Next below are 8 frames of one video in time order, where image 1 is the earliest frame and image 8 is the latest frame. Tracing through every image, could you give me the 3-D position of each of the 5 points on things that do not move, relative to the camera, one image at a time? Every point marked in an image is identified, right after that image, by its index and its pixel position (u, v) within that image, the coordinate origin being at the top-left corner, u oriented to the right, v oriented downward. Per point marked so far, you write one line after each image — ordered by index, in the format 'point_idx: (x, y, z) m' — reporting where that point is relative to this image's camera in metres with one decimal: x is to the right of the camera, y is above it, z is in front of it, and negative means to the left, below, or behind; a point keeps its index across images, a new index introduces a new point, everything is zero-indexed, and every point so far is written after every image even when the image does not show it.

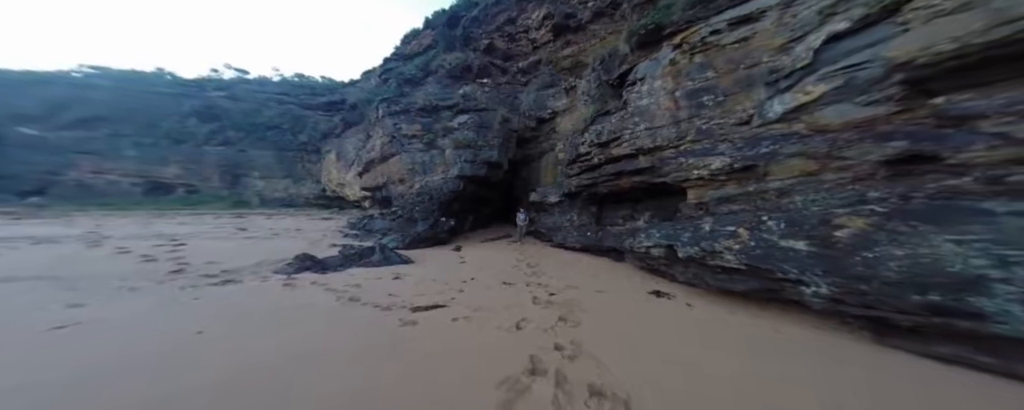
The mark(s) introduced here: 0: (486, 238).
0: (-1.2, -1.4, +11.5) m
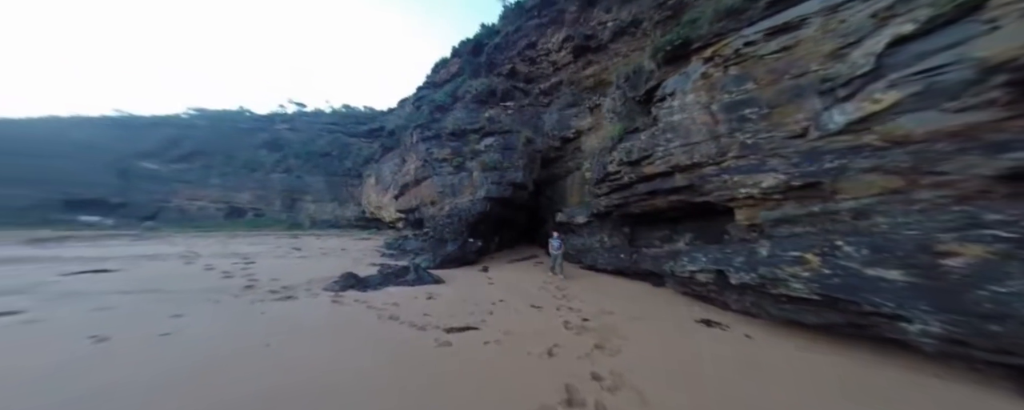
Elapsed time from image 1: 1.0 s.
0: (0.0, -2.3, +11.4) m
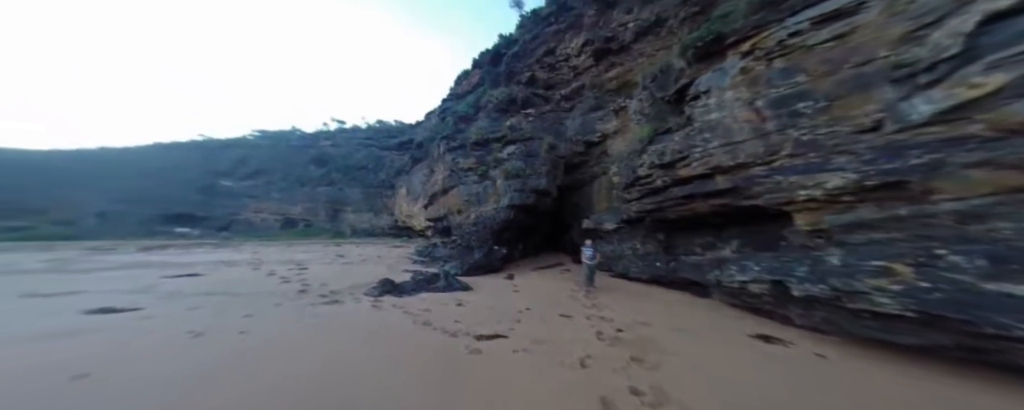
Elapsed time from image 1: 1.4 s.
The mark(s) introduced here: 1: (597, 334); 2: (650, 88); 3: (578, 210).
0: (+1.1, -2.5, +11.3) m
1: (+1.2, -1.9, +3.8) m
2: (+3.6, +3.0, +6.9) m
3: (+3.0, -0.2, +11.9) m
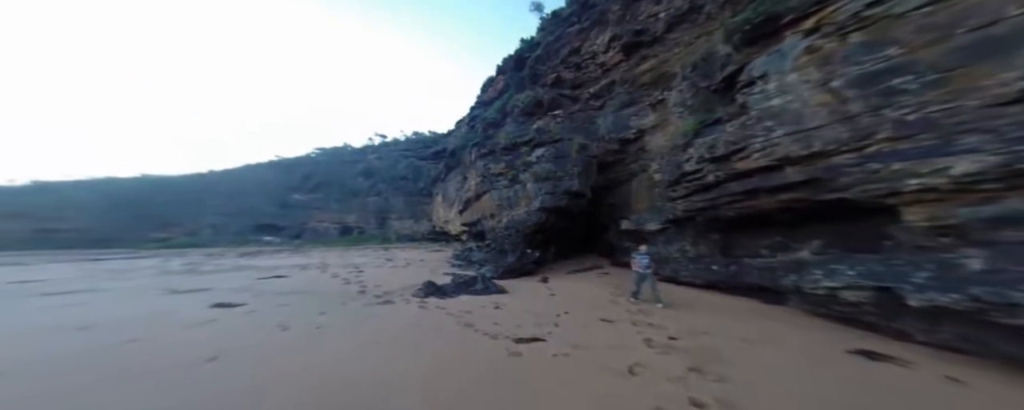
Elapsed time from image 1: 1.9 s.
0: (+2.6, -2.6, +11.0) m
1: (+1.8, -1.9, +3.6) m
2: (+4.4, +3.1, +6.5) m
3: (+4.5, -0.2, +11.5) m
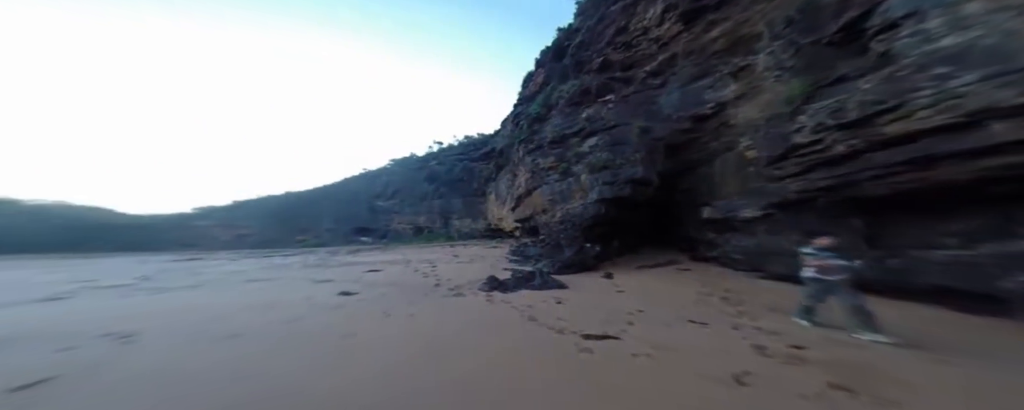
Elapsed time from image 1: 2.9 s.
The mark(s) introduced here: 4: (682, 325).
0: (+5.1, -2.2, +10.2) m
1: (+2.9, -1.7, +3.1) m
2: (+5.6, +3.5, +5.3) m
3: (+6.9, +0.3, +10.2) m
4: (+2.8, -1.9, +4.3) m
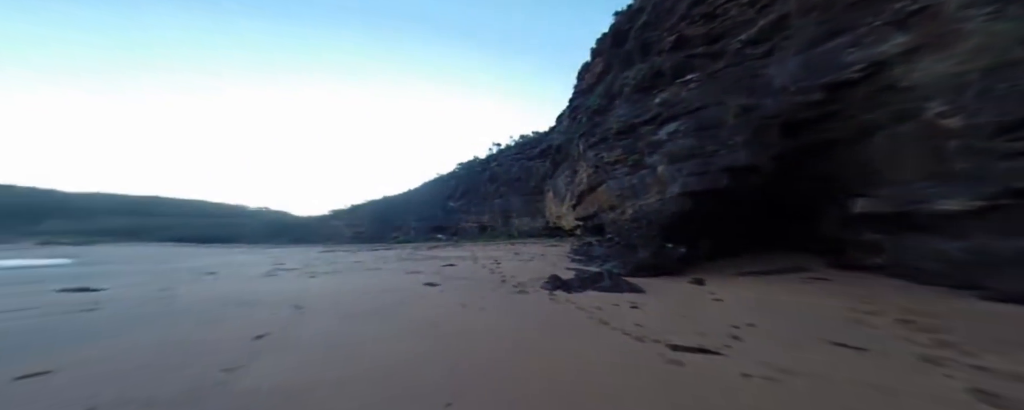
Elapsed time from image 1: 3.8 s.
0: (+7.8, -2.0, +8.4) m
1: (+4.0, -1.5, +2.0) m
2: (+7.1, +3.7, +3.5) m
3: (+9.5, +0.5, +8.0) m
4: (+4.2, -1.8, +3.2) m
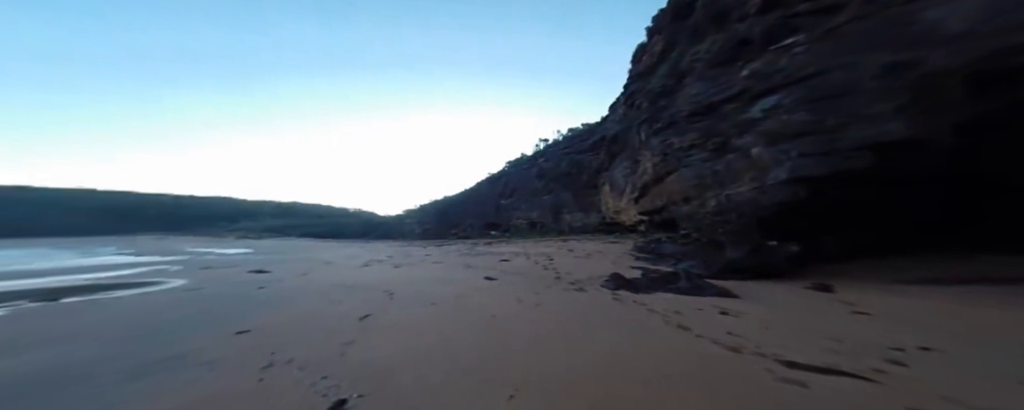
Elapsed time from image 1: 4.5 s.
0: (+10.3, -1.7, +6.4) m
1: (+5.2, -1.4, +1.0) m
2: (+8.4, +3.9, +1.7) m
3: (+11.8, +0.9, +5.6) m
4: (+5.6, -1.6, +2.1) m
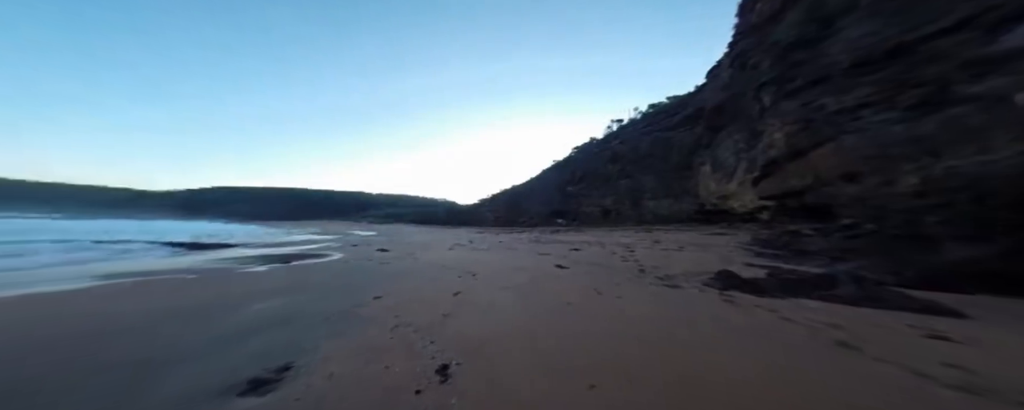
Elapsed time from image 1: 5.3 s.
0: (+13.0, -1.1, +1.9) m
1: (+6.6, -1.1, -1.8) m
2: (+9.8, +4.2, -2.2) m
3: (+14.2, +1.4, +0.6) m
4: (+7.4, -1.3, -0.9) m
